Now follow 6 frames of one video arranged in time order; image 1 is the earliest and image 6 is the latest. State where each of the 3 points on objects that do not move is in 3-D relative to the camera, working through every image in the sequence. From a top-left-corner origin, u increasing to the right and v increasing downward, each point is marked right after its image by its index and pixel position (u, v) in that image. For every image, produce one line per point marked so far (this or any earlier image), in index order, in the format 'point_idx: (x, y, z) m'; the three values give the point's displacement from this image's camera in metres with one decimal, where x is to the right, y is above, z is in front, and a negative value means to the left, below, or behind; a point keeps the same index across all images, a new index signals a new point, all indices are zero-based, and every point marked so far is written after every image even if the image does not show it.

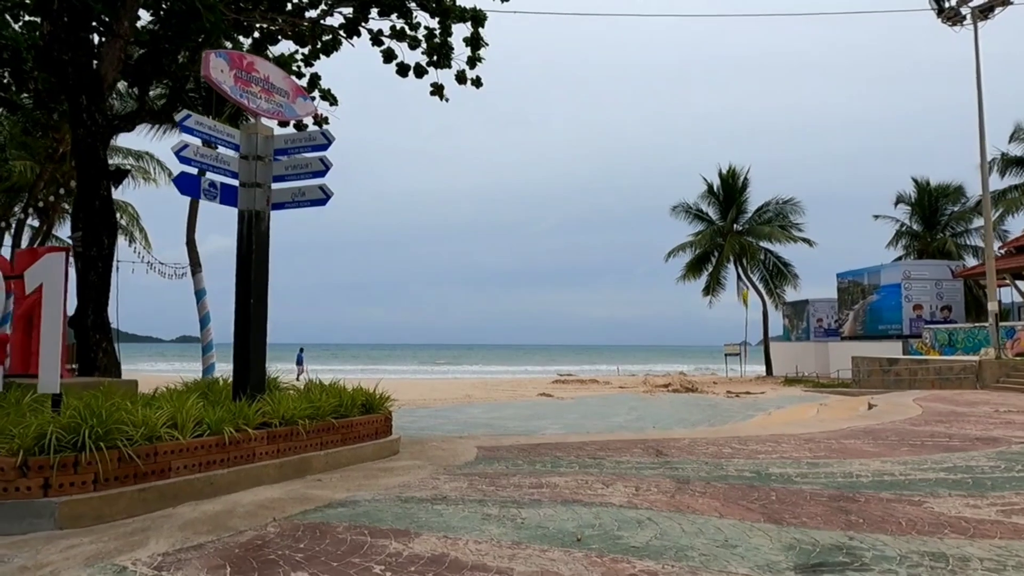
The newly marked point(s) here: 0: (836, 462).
0: (+3.3, -1.8, +6.8) m
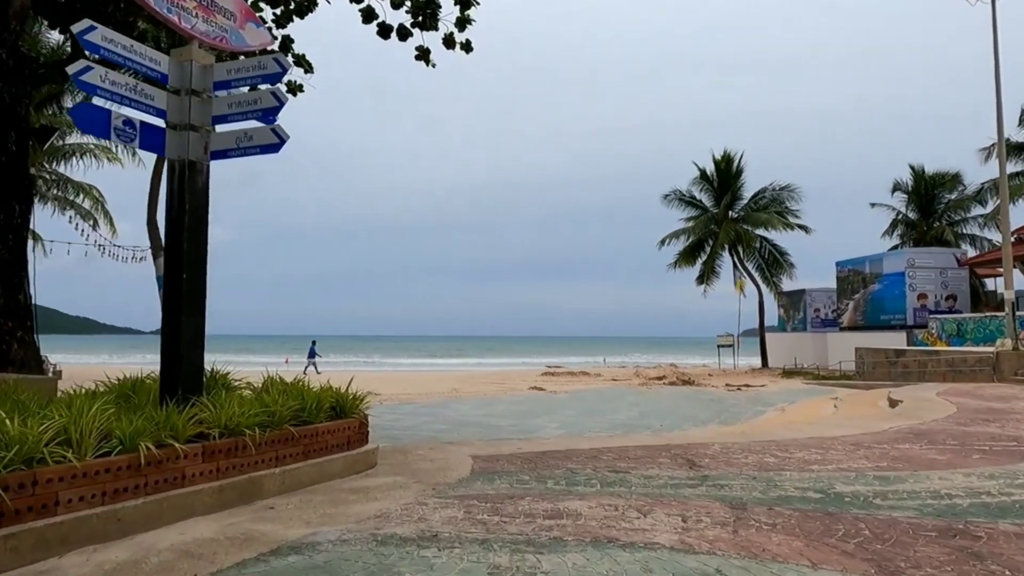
0: (+3.4, -1.6, +5.6) m
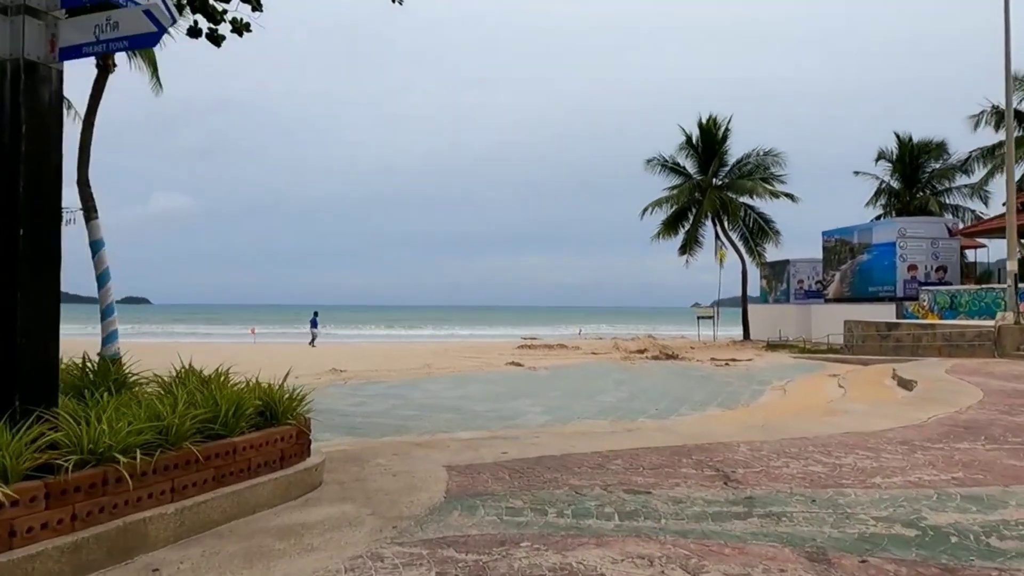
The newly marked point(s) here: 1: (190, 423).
0: (+3.3, -1.4, +4.4) m
1: (-1.8, -0.8, +3.7) m
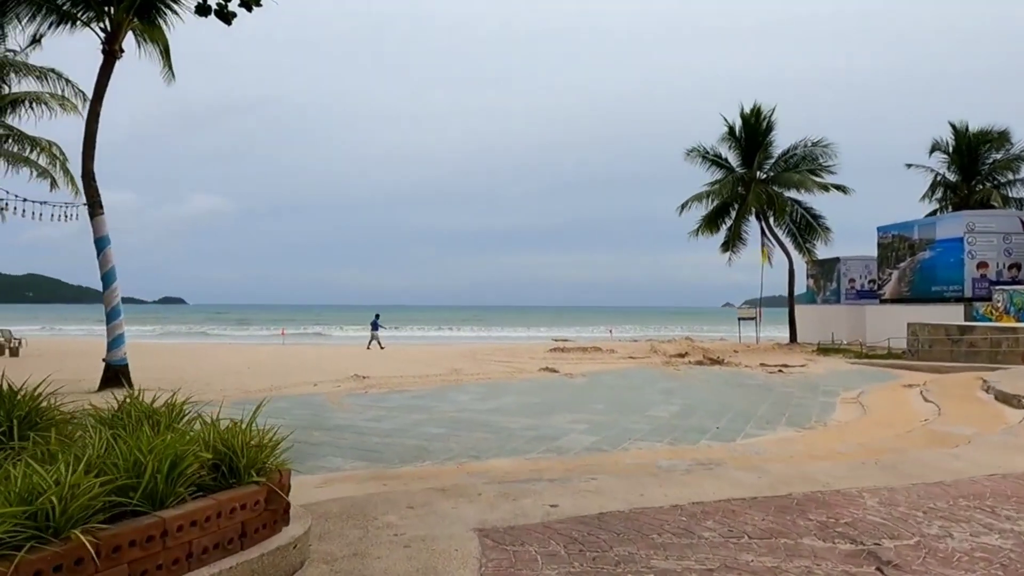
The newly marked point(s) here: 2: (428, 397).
0: (+3.6, -1.4, +2.9) m
1: (-1.5, -0.8, +2.4) m
2: (-1.6, -2.0, +12.5) m
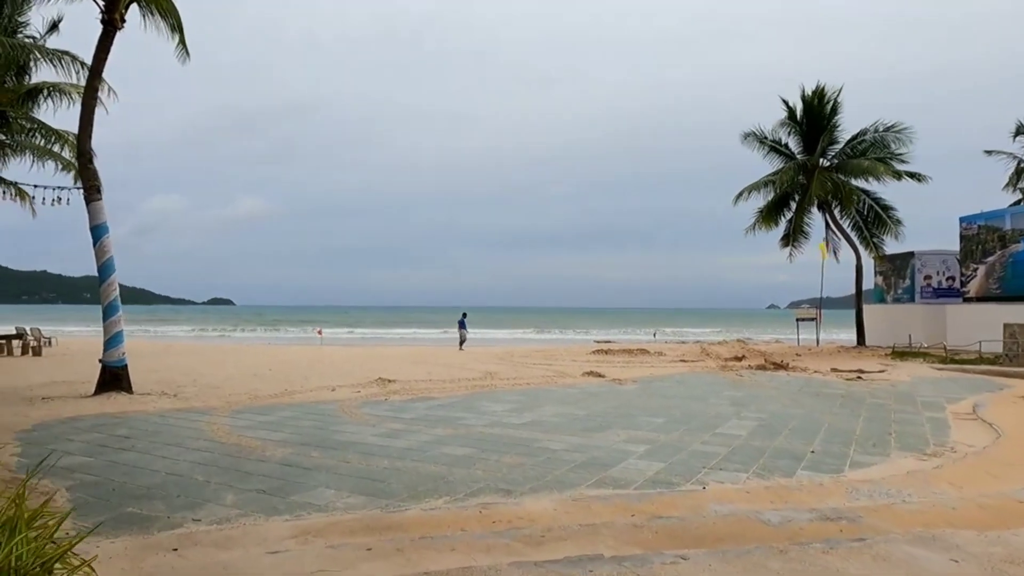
0: (+3.6, -1.2, +0.9) m
1: (-1.5, -0.6, +0.7) m
2: (-0.9, -1.9, +10.8) m
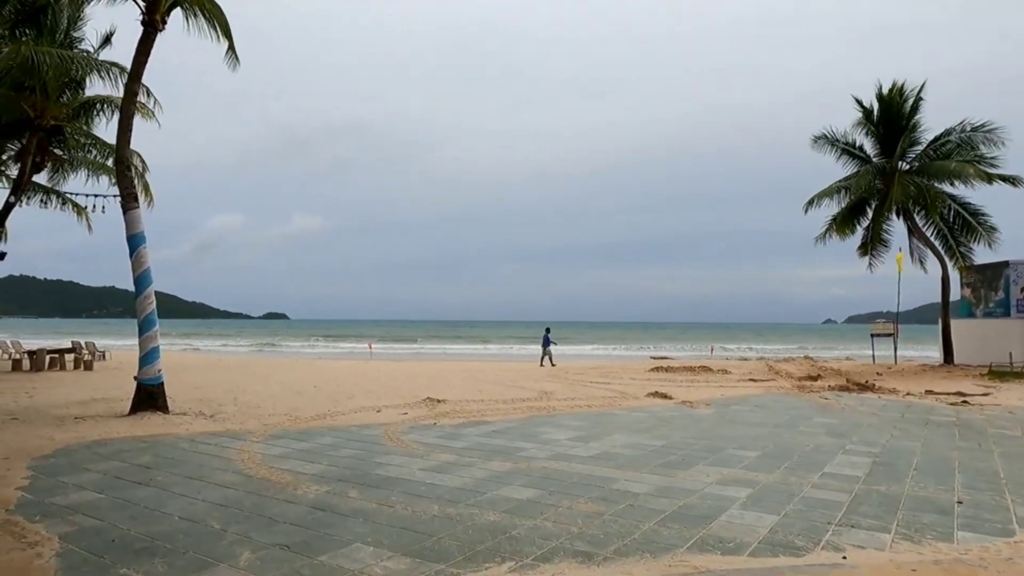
0: (+3.8, -1.2, -0.6) m
1: (-1.3, -0.6, -0.3) m
2: (0.0, -2.1, +9.6) m
